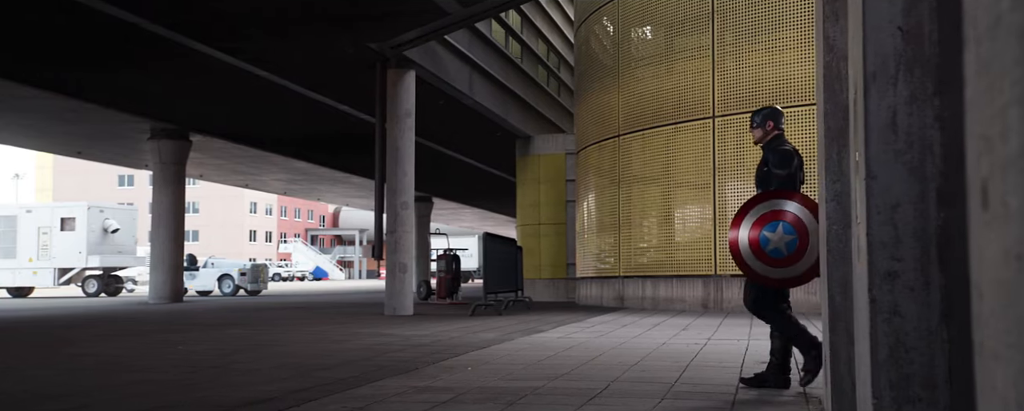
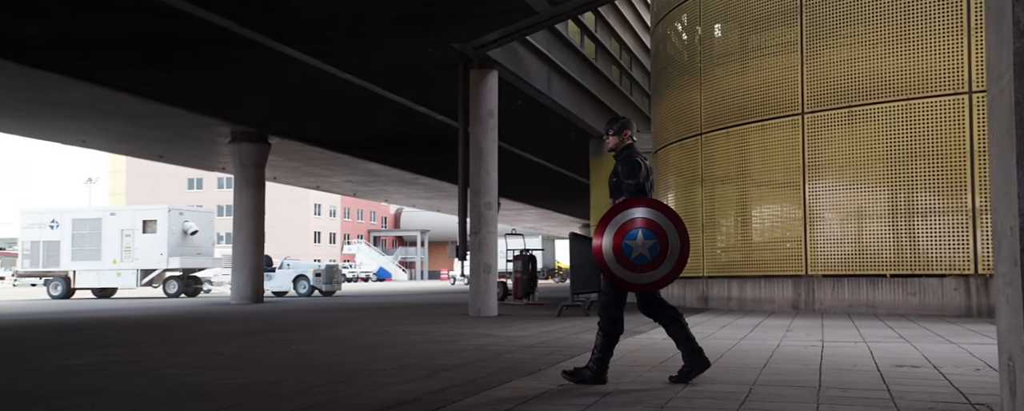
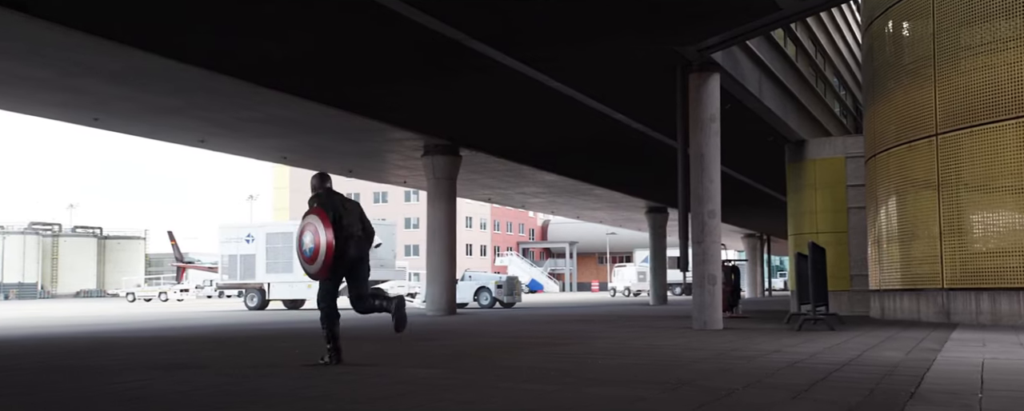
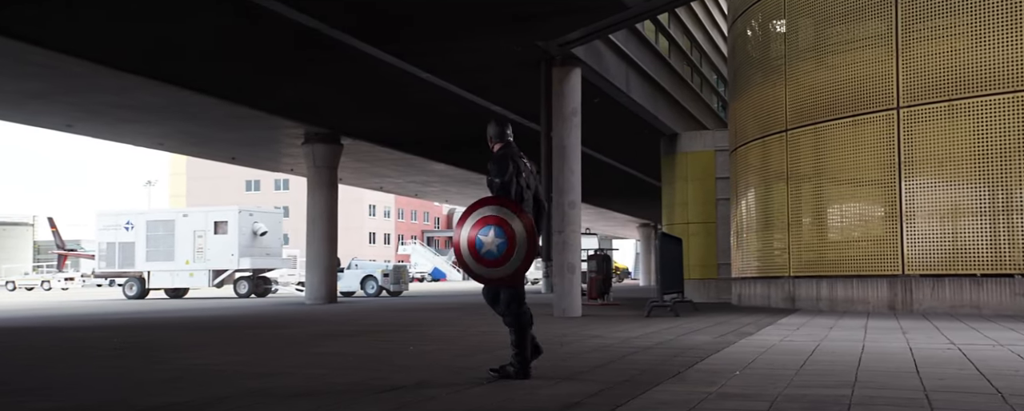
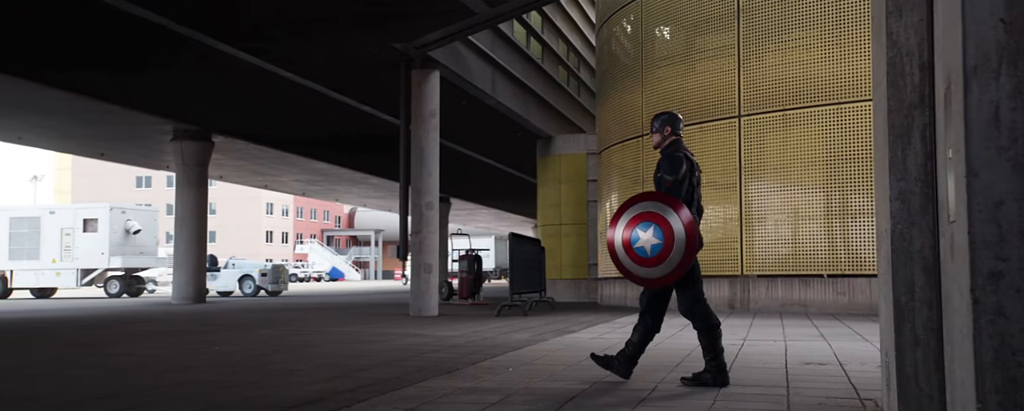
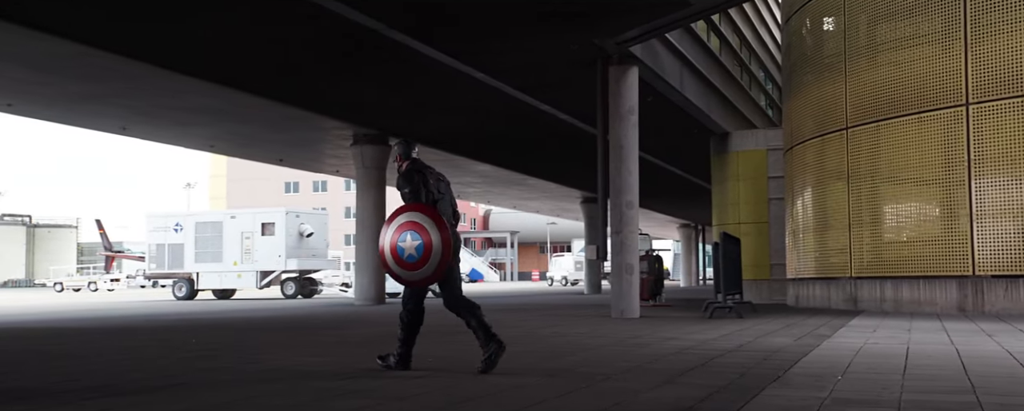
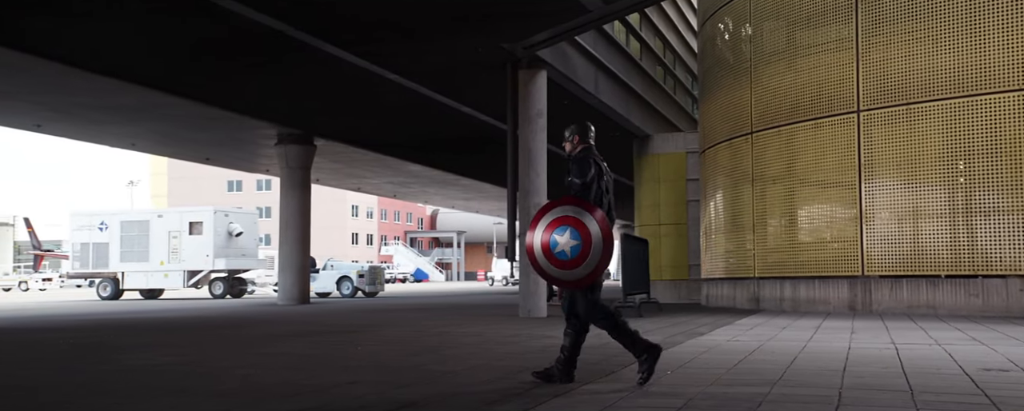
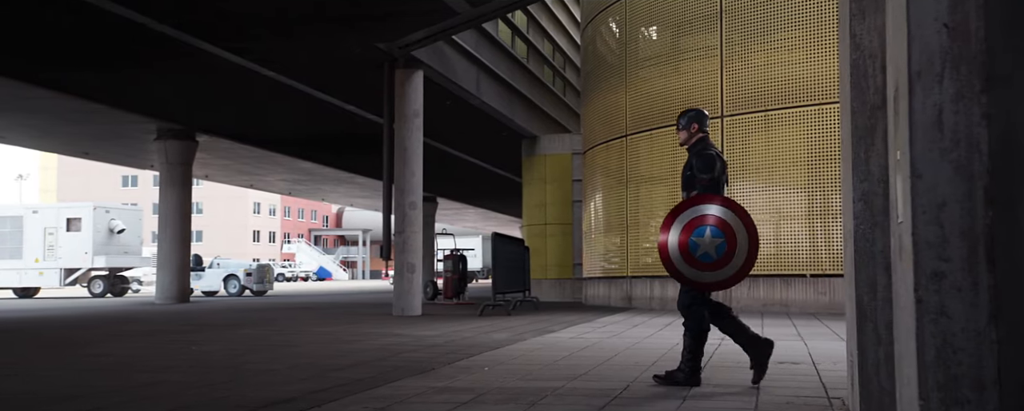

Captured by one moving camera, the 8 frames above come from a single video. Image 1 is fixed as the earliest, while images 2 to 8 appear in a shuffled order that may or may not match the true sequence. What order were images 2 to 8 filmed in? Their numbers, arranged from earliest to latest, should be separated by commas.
8, 5, 2, 7, 4, 6, 3
